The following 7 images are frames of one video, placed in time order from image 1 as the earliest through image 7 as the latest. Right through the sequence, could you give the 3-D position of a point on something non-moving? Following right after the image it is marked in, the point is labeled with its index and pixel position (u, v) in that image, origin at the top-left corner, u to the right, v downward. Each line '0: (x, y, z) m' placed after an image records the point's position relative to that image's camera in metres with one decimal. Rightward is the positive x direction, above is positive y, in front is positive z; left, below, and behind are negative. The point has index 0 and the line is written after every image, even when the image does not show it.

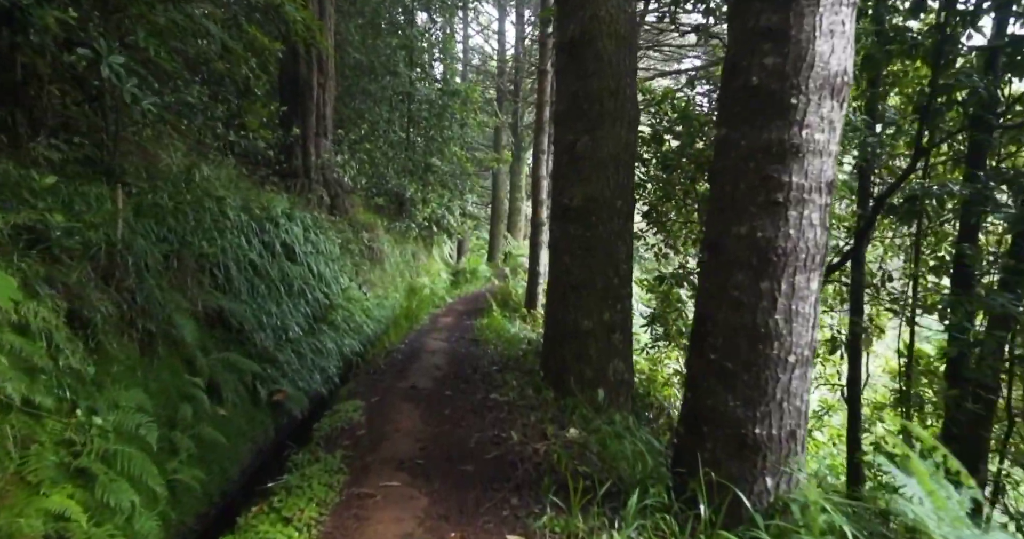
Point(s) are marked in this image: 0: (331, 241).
0: (-3.1, +0.5, +11.3) m
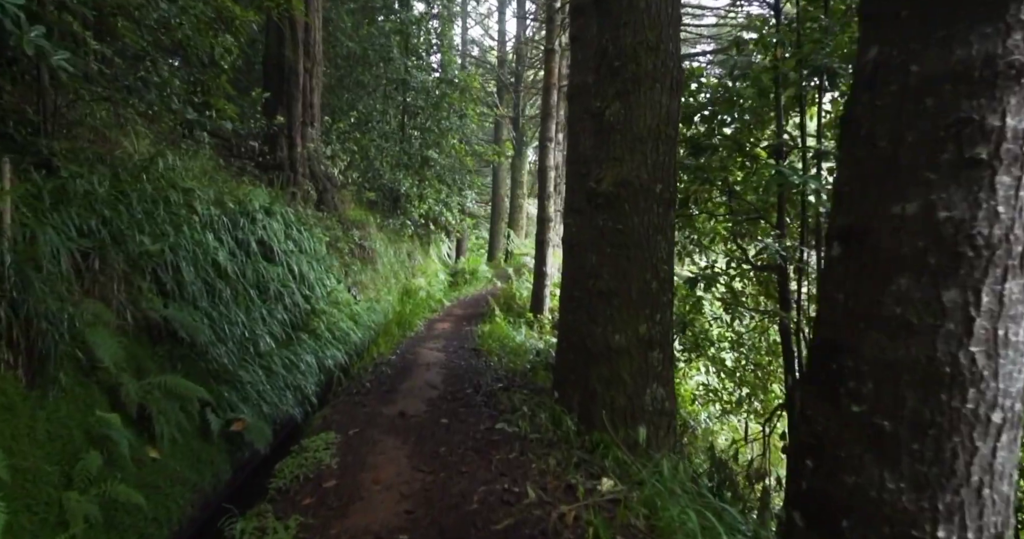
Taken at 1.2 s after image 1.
0: (-3.0, +0.4, +10.3) m
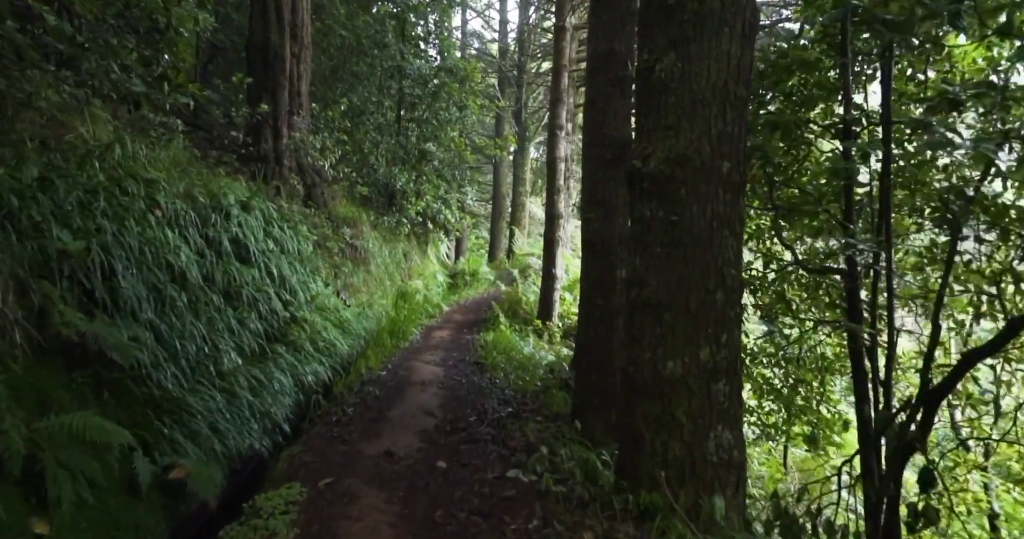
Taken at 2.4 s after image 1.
0: (-2.9, +0.4, +9.3) m
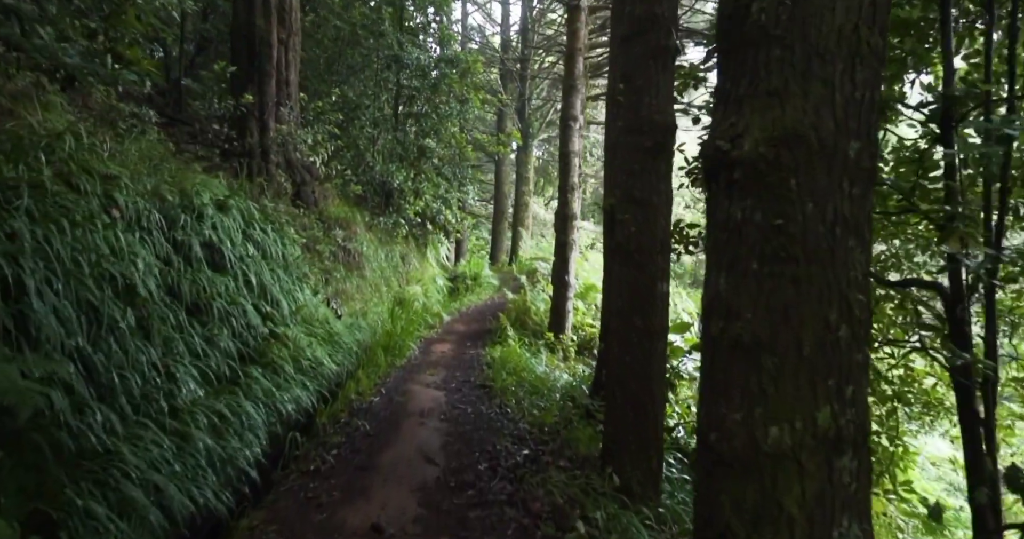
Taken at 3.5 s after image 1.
0: (-2.8, +0.3, +8.4) m
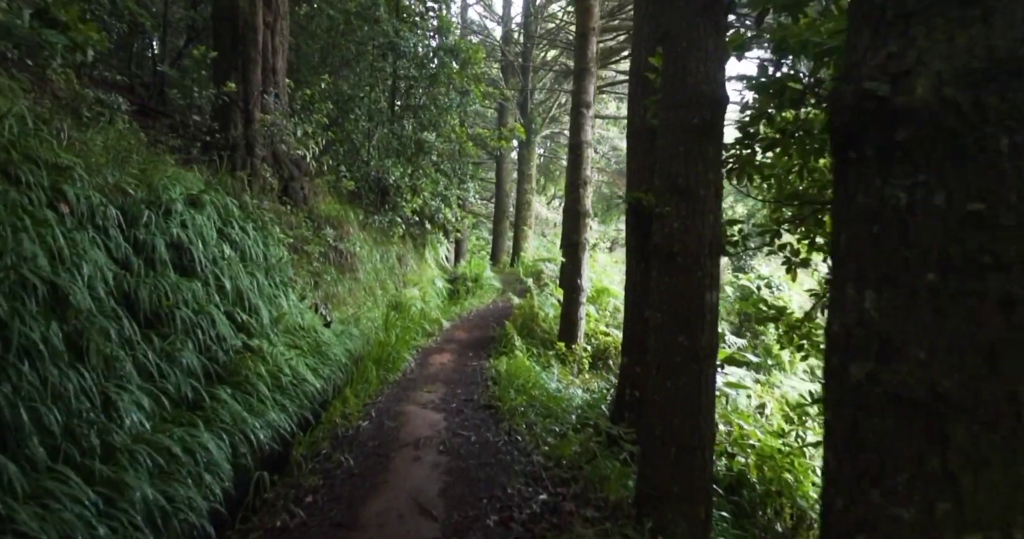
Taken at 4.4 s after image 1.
0: (-2.8, +0.3, +7.7) m
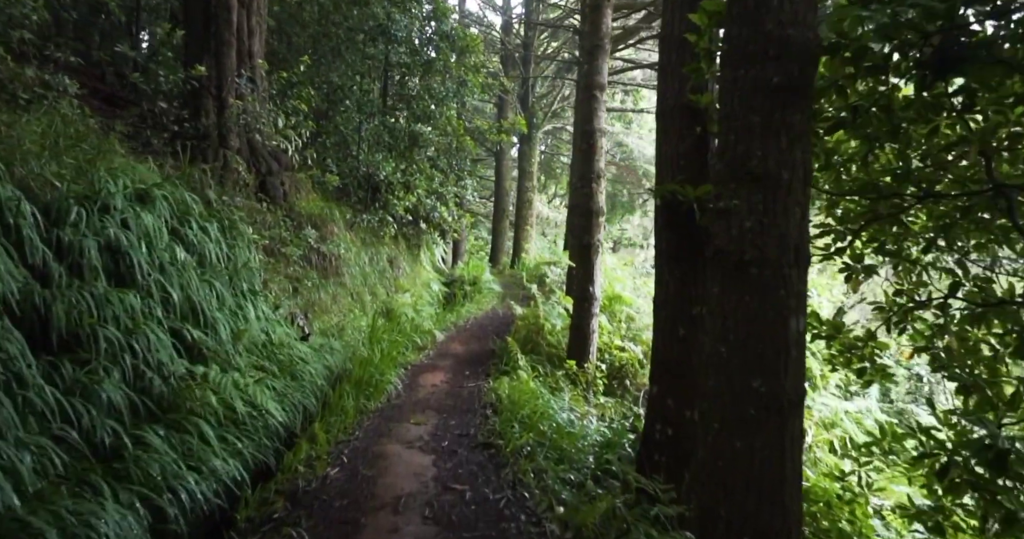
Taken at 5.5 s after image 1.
0: (-2.7, +0.2, +6.7) m
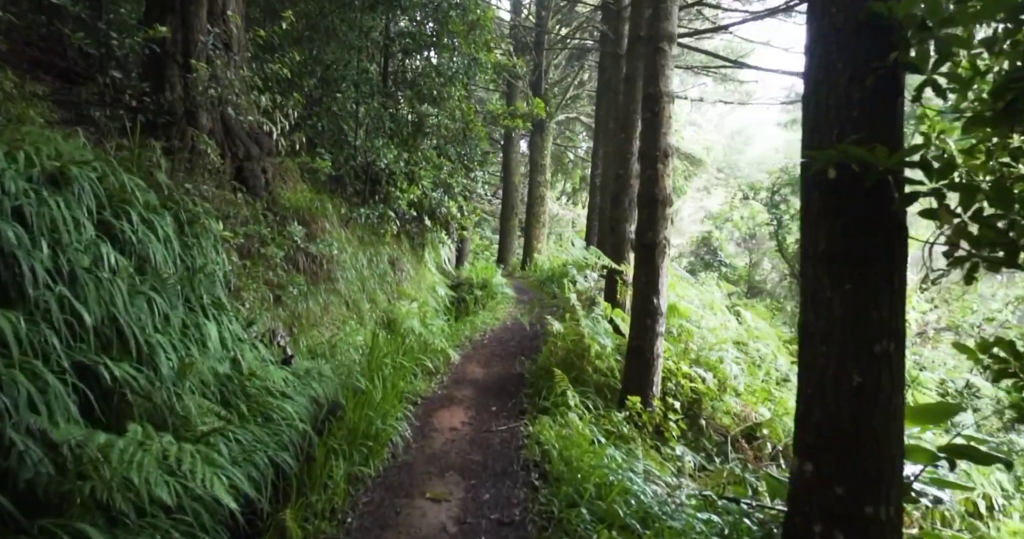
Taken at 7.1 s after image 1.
0: (-2.4, +0.2, +5.2) m
